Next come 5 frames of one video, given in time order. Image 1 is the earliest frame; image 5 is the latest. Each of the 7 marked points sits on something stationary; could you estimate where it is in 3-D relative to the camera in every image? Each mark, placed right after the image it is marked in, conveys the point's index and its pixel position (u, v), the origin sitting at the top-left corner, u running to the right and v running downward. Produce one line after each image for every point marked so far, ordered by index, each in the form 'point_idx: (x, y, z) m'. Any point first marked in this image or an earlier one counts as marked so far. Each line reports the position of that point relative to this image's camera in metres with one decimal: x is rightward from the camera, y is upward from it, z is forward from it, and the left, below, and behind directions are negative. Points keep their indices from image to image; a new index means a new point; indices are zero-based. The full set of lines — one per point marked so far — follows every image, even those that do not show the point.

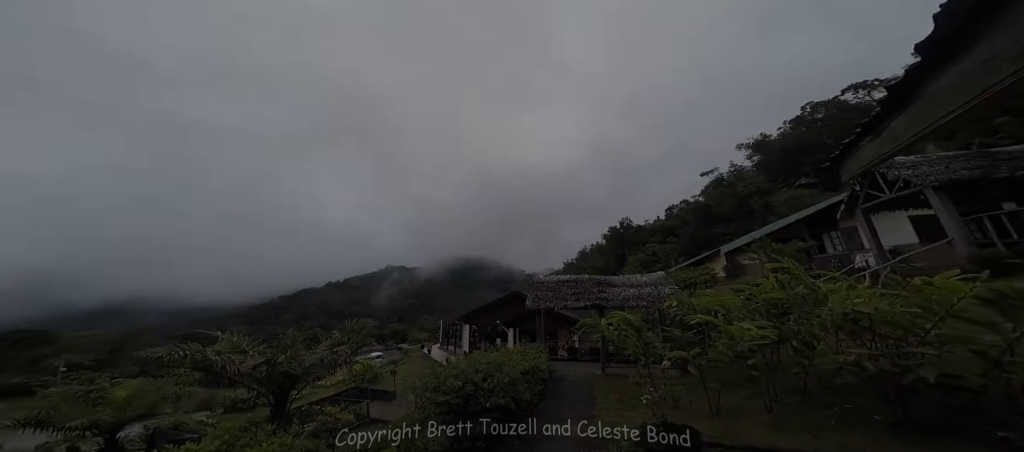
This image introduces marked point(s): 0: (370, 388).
0: (-5.6, -6.6, +14.3) m
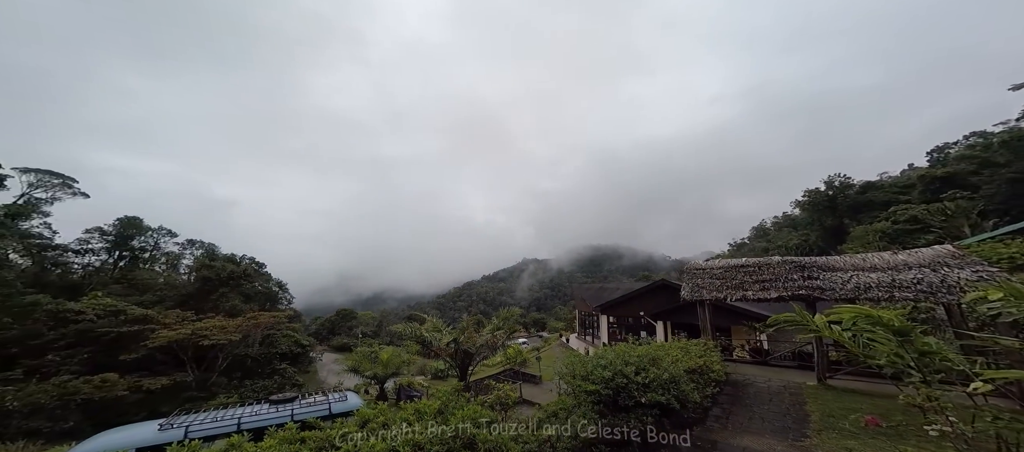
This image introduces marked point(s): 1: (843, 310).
0: (+0.2, -6.3, +15.1) m
1: (+2.1, -0.5, +2.2) m
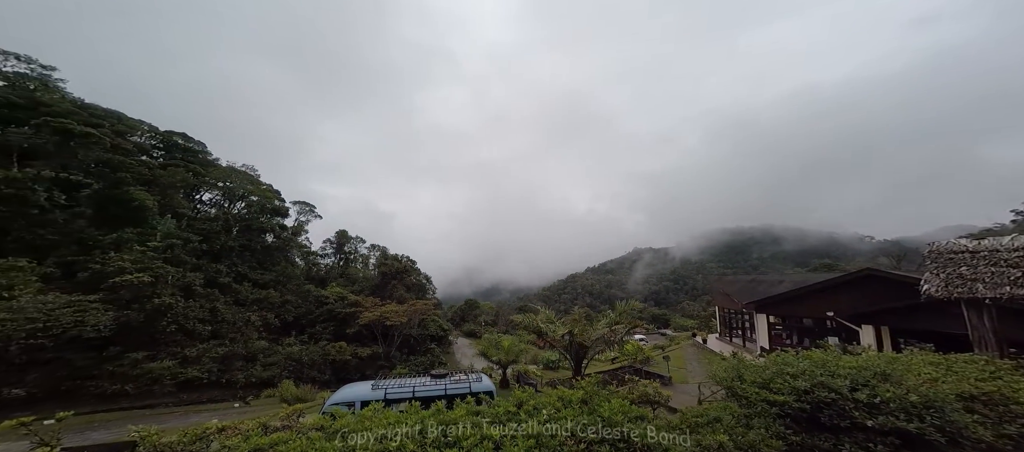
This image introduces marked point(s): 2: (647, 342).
0: (+5.4, -5.8, +14.1) m
1: (+3.3, -0.3, +1.1) m
2: (+7.0, -6.1, +18.2) m
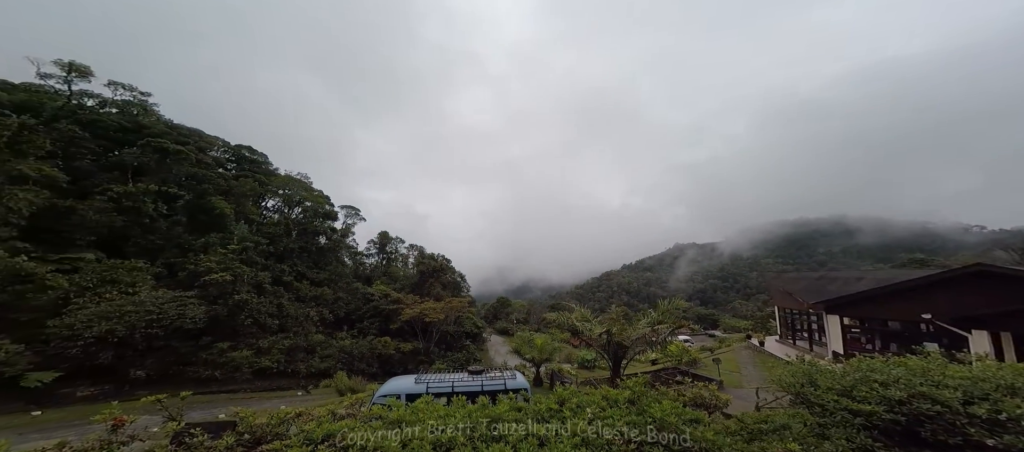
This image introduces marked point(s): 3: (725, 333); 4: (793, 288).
0: (+7.0, -5.6, +13.4) m
1: (+3.7, -0.3, +0.6) m
2: (+9.0, -5.9, +17.3) m
3: (+12.0, -6.0, +19.8) m
4: (+9.9, -2.3, +12.4) m
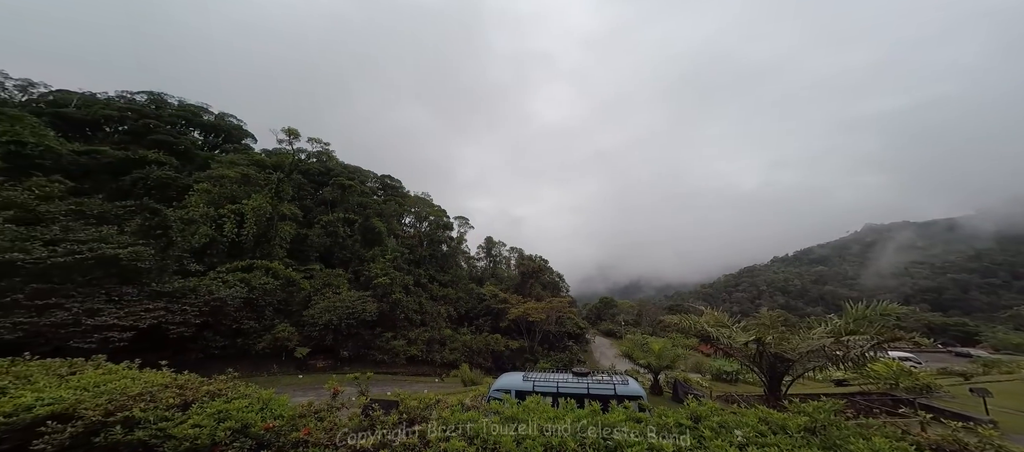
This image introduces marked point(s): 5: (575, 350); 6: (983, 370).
0: (+11.2, -4.7, +9.0) m
1: (+3.9, +0.4, -2.2) m
2: (+14.3, -4.8, +12.1) m
3: (+17.9, -4.9, +13.5) m
4: (+13.5, -1.2, +7.1) m
5: (+4.4, -6.7, +19.3) m
6: (+14.8, -4.5, +10.9) m
